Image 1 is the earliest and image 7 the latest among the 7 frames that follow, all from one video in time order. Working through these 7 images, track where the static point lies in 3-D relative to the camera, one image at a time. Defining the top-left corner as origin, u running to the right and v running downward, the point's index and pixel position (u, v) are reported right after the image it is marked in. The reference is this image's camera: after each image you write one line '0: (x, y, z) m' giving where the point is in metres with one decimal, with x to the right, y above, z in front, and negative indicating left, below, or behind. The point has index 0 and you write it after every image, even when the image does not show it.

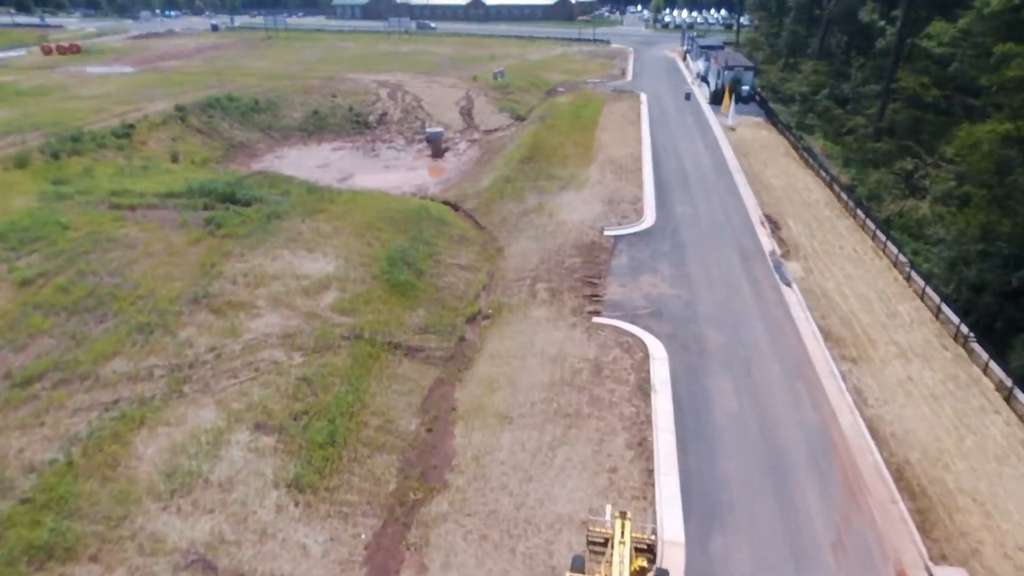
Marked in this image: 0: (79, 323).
0: (-12.6, -1.0, +18.6) m
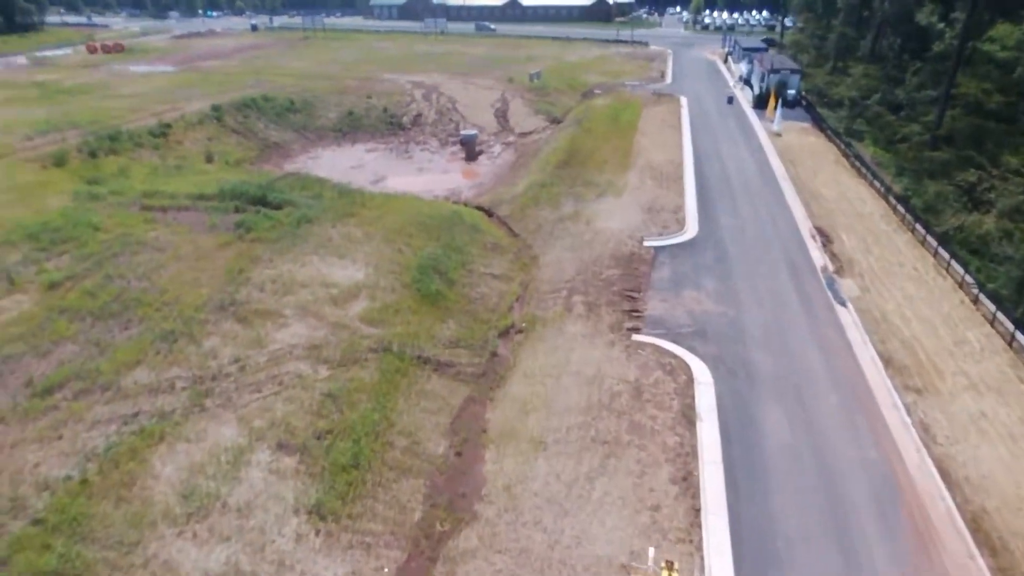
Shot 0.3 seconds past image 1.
0: (-11.6, -1.2, +18.2) m
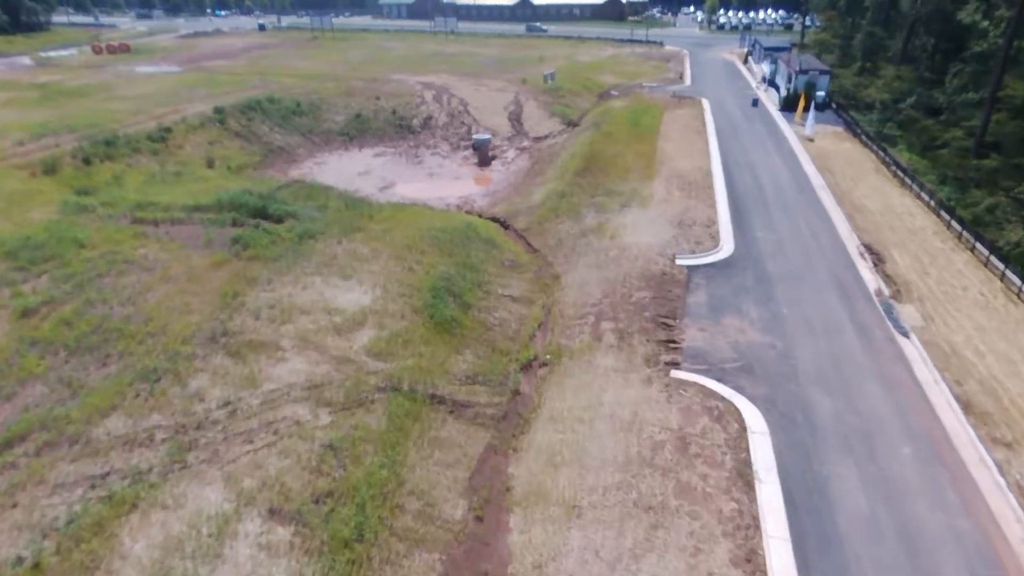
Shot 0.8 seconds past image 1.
0: (-10.9, -2.0, +16.1) m
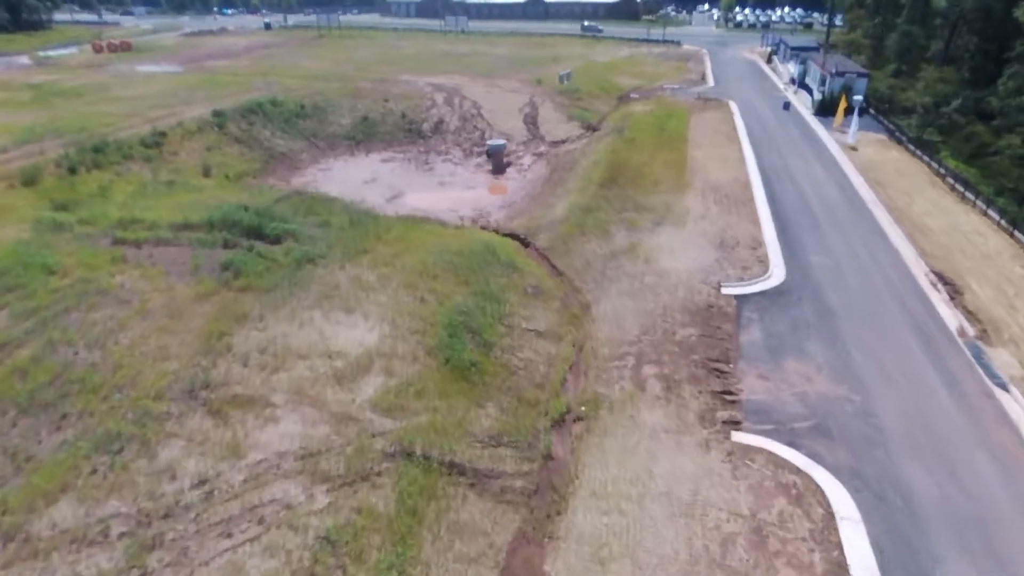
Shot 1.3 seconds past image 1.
0: (-10.2, -3.0, +13.5) m
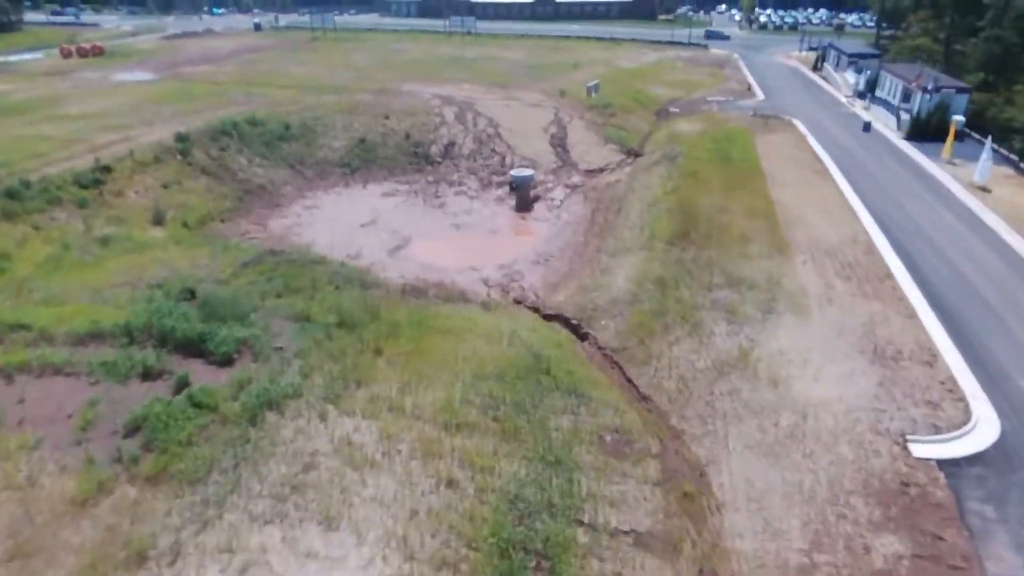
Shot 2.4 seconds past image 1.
0: (-8.6, -6.5, +5.7) m
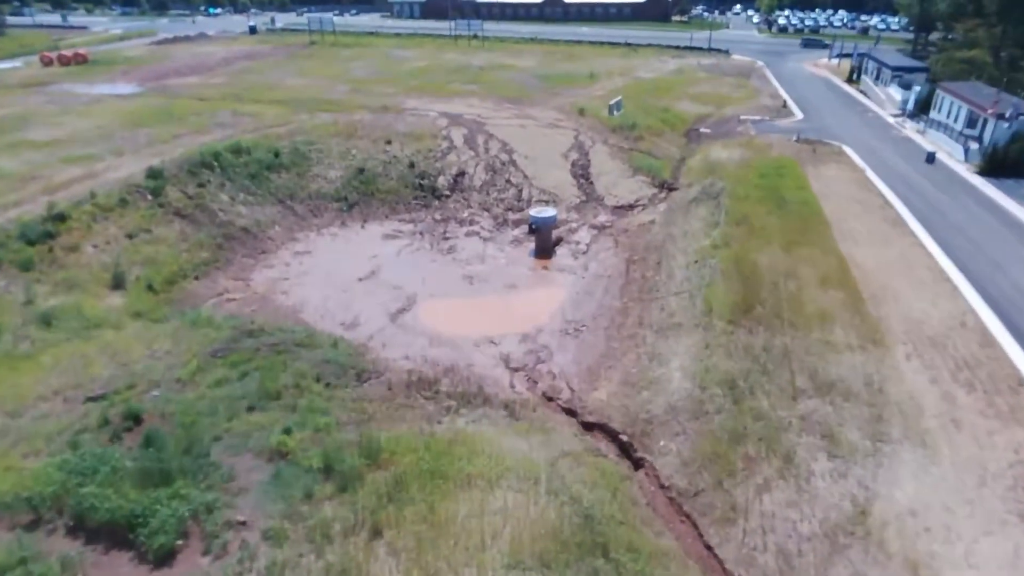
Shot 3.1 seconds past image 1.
0: (-7.7, -9.4, +1.4) m
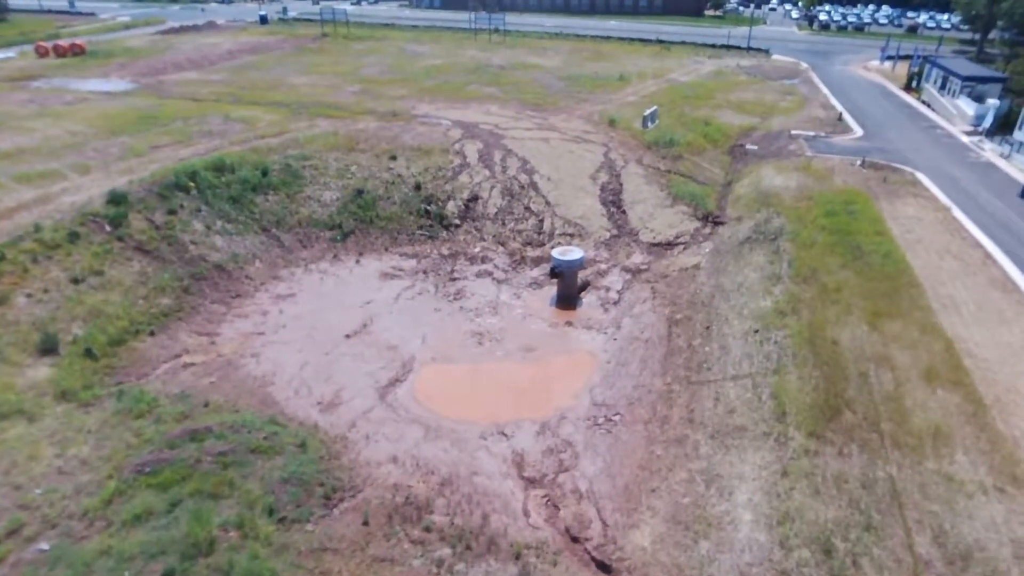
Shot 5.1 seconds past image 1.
0: (-8.0, -11.9, -2.8) m
